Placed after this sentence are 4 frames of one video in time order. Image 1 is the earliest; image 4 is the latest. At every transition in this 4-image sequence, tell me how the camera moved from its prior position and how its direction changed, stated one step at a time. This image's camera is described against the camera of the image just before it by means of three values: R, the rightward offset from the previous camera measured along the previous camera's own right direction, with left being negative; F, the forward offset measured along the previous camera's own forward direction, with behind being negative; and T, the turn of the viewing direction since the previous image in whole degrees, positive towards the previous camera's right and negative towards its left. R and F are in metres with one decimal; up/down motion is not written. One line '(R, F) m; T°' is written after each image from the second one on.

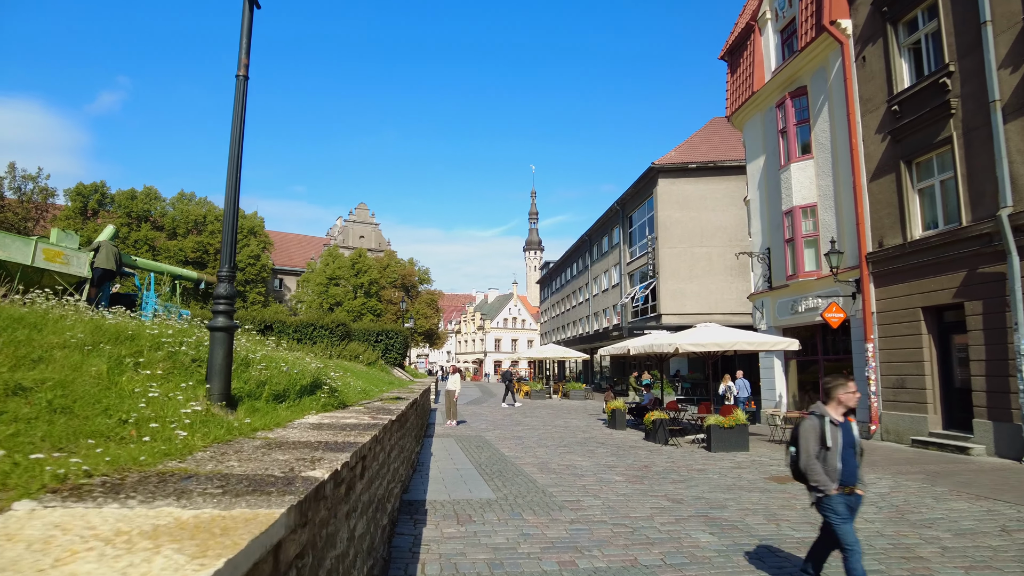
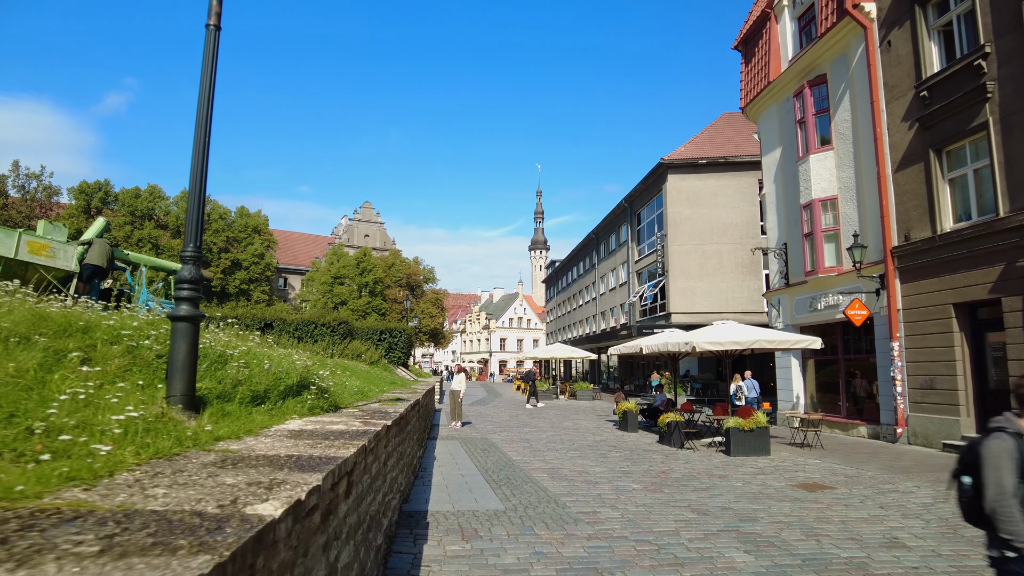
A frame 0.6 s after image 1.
(0.0, +0.6) m; 0°
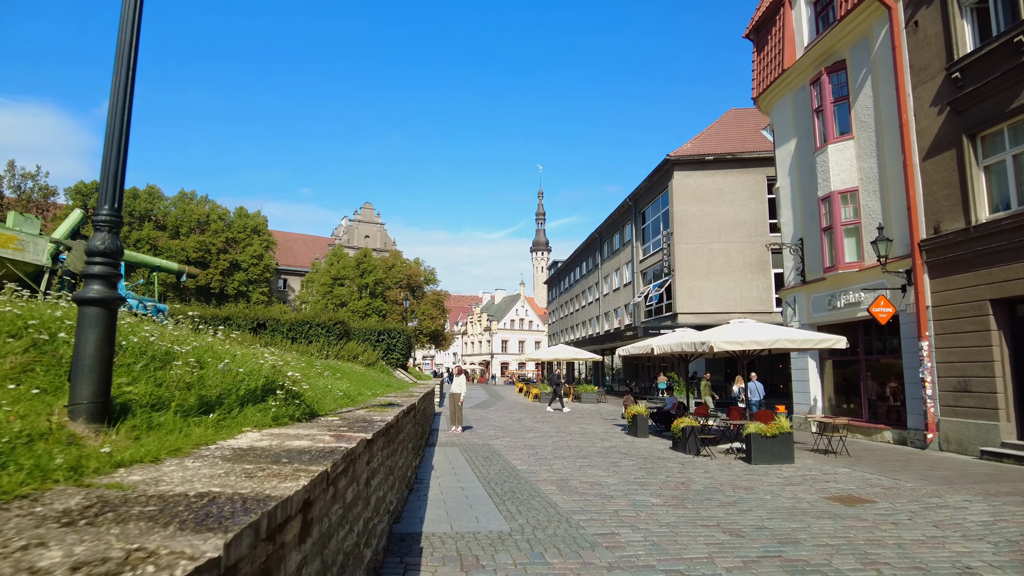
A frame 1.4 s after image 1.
(0.0, +0.8) m; 0°
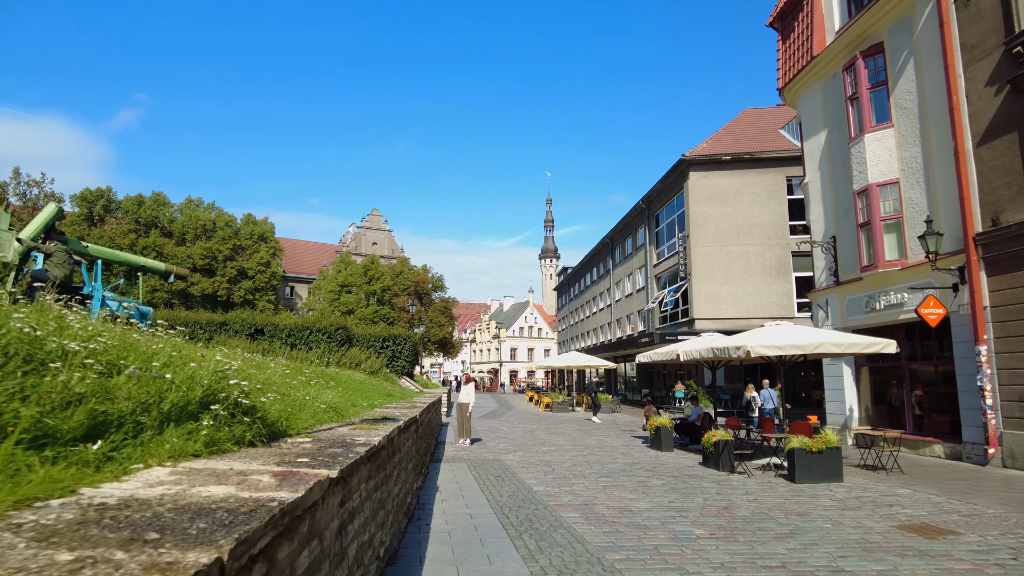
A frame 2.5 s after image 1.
(-0.1, +1.1) m; -1°
